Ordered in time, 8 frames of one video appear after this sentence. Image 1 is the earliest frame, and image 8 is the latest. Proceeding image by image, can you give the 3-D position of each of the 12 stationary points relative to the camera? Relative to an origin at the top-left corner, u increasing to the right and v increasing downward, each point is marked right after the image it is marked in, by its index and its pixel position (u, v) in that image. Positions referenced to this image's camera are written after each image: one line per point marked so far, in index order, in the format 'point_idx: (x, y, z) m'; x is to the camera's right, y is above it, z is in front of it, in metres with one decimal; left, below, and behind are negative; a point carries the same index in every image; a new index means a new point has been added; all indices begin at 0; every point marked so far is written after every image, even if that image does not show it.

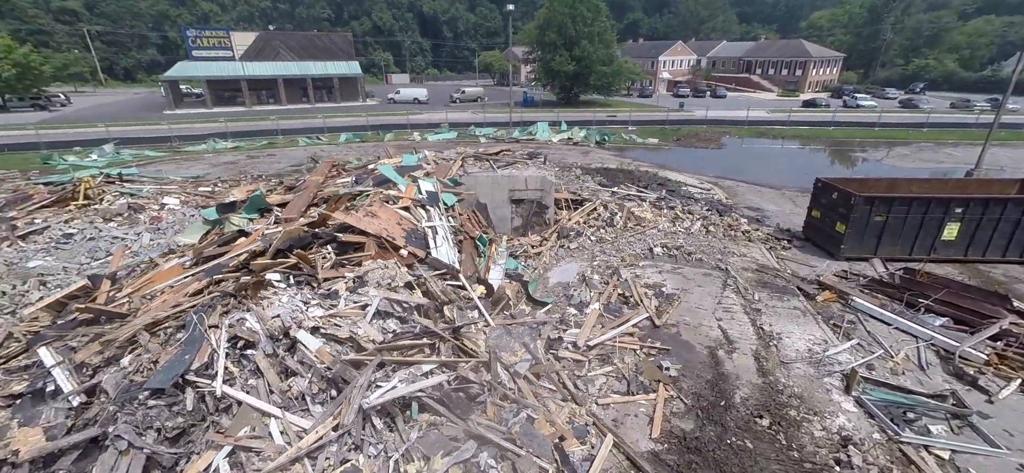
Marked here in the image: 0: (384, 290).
0: (-1.9, -0.8, +5.9) m
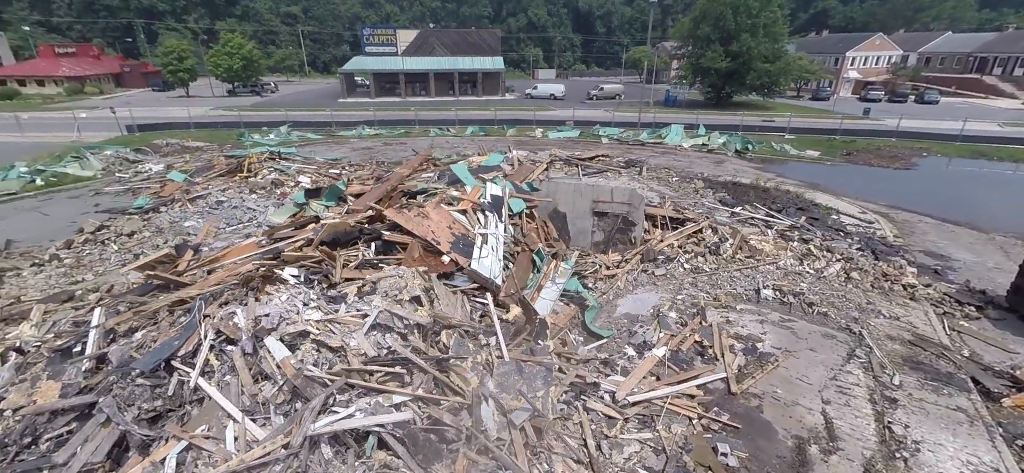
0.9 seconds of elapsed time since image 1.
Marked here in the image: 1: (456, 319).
0: (-1.7, -0.9, +5.6) m
1: (-0.8, -1.1, +5.7) m
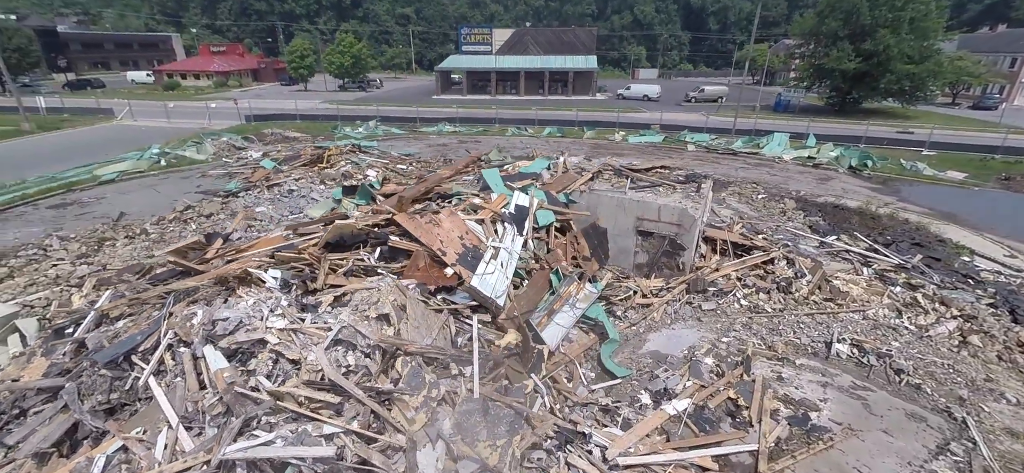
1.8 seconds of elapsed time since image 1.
0: (-2.0, -1.0, +5.4) m
1: (-1.1, -1.3, +5.3) m
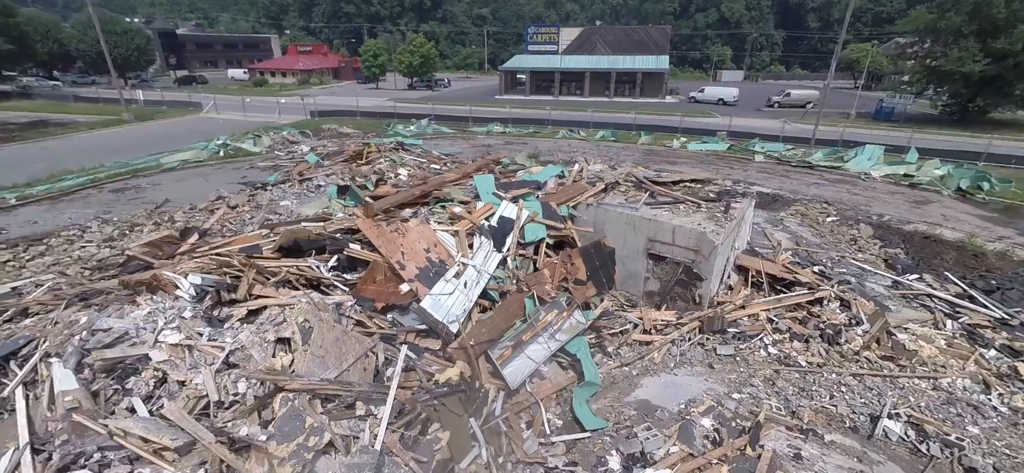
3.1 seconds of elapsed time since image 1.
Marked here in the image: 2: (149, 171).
0: (-2.9, -1.1, +4.8) m
1: (-2.0, -1.5, +4.6) m
2: (-14.5, +2.6, +17.5) m
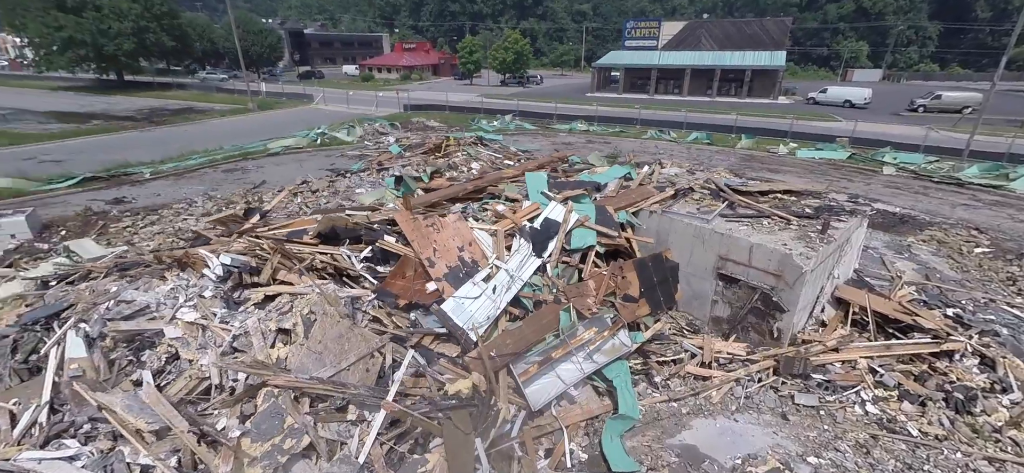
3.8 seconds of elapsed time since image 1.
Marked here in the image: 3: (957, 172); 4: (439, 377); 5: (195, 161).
0: (-2.8, -1.0, +4.8) m
1: (-2.0, -1.4, +4.4) m
2: (-11.4, +3.7, +19.5) m
3: (+17.9, +2.6, +17.8) m
4: (-0.9, -1.7, +5.2) m
5: (-12.8, +3.0, +17.8) m
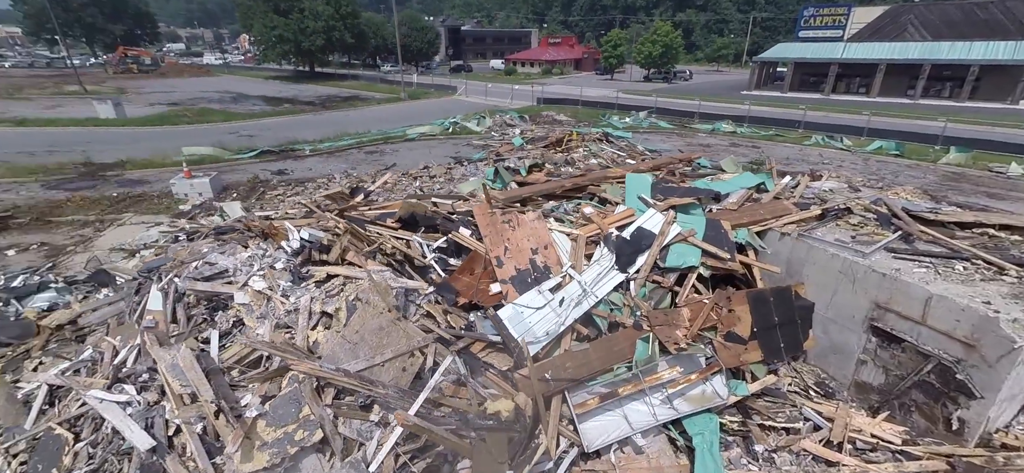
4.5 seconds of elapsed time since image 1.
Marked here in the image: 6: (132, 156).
0: (-2.2, -0.7, +4.8) m
1: (-1.6, -1.2, +4.2) m
2: (-5.7, +4.7, +21.2) m
3: (+21.6, +0.4, +11.3) m
4: (-0.3, -1.7, +4.7) m
5: (-7.5, +4.3, +20.0) m
6: (-14.4, +3.1, +16.7) m
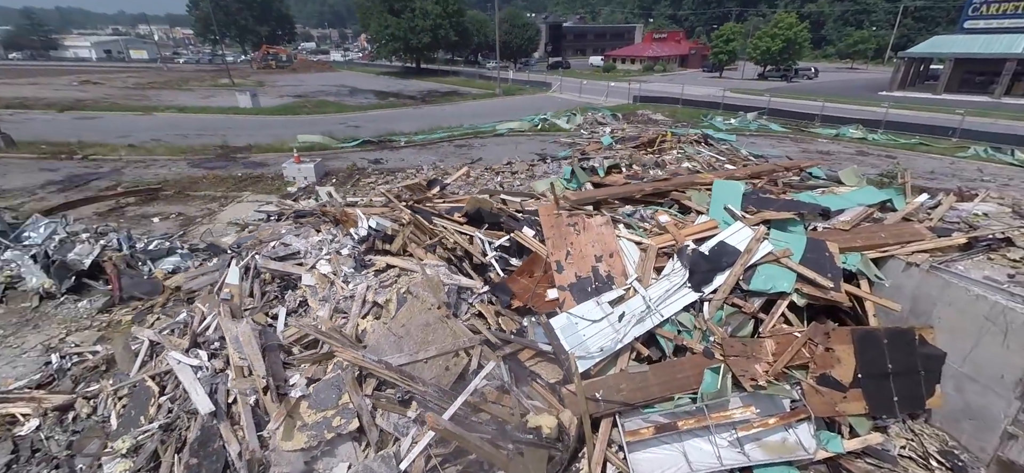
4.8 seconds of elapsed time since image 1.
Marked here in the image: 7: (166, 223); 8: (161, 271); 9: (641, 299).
0: (-1.6, -0.6, +4.9) m
1: (-1.2, -1.2, +4.2) m
2: (-1.4, +5.1, +21.6) m
3: (+23.0, -1.4, +6.6) m
4: (+0.1, -1.7, +4.5) m
5: (-3.5, +4.8, +20.8) m
6: (-10.9, +4.1, +18.9) m
7: (-8.7, +0.3, +11.1) m
8: (-6.5, -0.6, +8.2) m
9: (+1.5, -0.7, +5.1) m
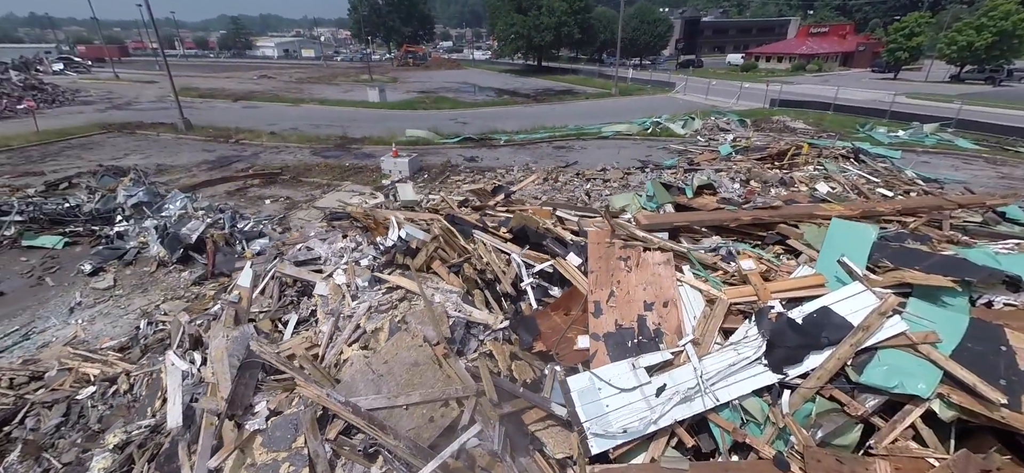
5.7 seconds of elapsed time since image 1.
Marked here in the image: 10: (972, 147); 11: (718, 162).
0: (-1.4, -0.8, +4.5) m
1: (-1.3, -1.3, +3.7) m
2: (+3.6, +4.7, +20.5) m
3: (+22.6, -4.0, 0.0) m
4: (0.0, -2.0, +3.7) m
5: (+1.3, +4.6, +20.2) m
6: (-6.4, +4.7, +20.3) m
7: (-6.6, +0.8, +12.2) m
8: (-5.3, -0.3, +8.9) m
9: (+1.6, -1.2, +3.9) m
10: (+18.2, +3.6, +17.3) m
11: (+6.9, +2.5, +14.7) m
